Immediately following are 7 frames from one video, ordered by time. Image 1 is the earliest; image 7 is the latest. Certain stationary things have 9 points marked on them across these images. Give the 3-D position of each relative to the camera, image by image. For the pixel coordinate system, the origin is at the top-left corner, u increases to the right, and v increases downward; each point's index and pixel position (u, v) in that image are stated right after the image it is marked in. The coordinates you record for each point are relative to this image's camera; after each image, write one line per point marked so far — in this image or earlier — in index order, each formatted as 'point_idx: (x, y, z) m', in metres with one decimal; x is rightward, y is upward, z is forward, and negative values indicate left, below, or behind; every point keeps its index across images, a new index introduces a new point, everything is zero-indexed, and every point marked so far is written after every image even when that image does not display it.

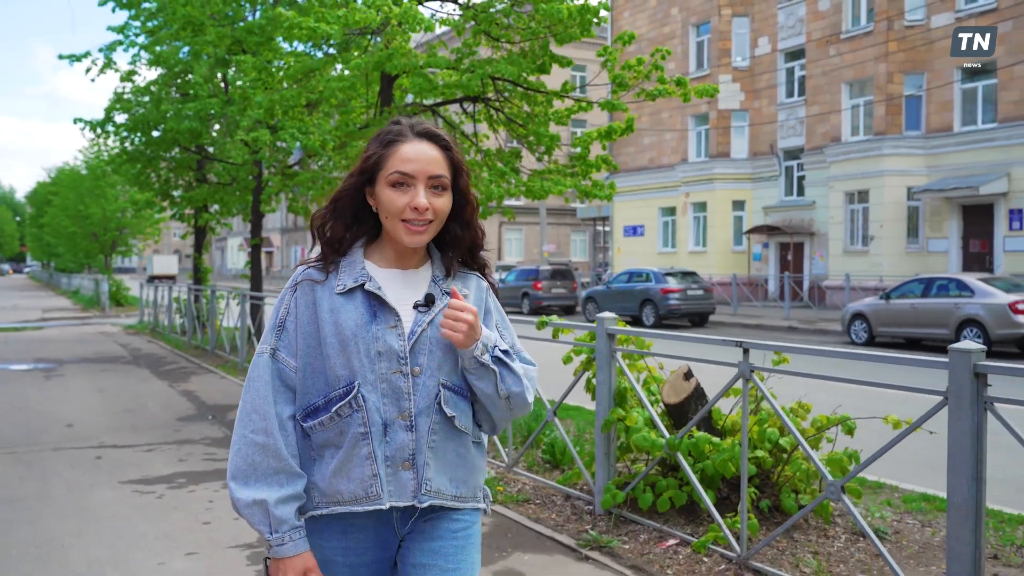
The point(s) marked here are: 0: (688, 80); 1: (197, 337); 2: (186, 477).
0: (+1.7, +2.0, +9.4) m
1: (-6.0, -0.9, +17.9) m
2: (-2.3, -1.3, +6.7) m
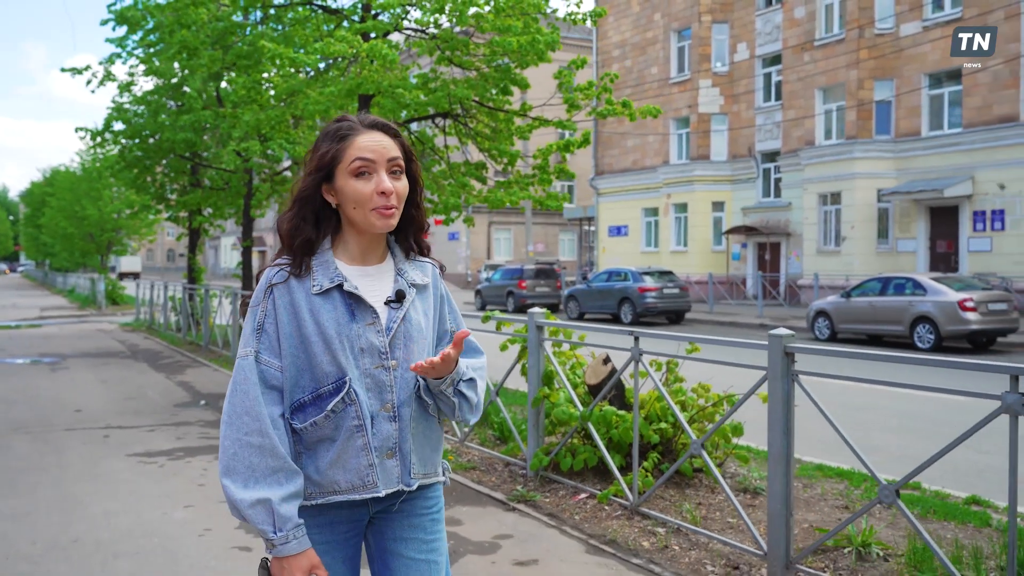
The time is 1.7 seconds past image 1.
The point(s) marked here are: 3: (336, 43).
0: (+1.3, +2.0, +10.4) m
1: (-6.4, -0.9, +18.9) m
2: (-2.7, -1.3, +7.7) m
3: (-1.9, +2.5, +10.0) m
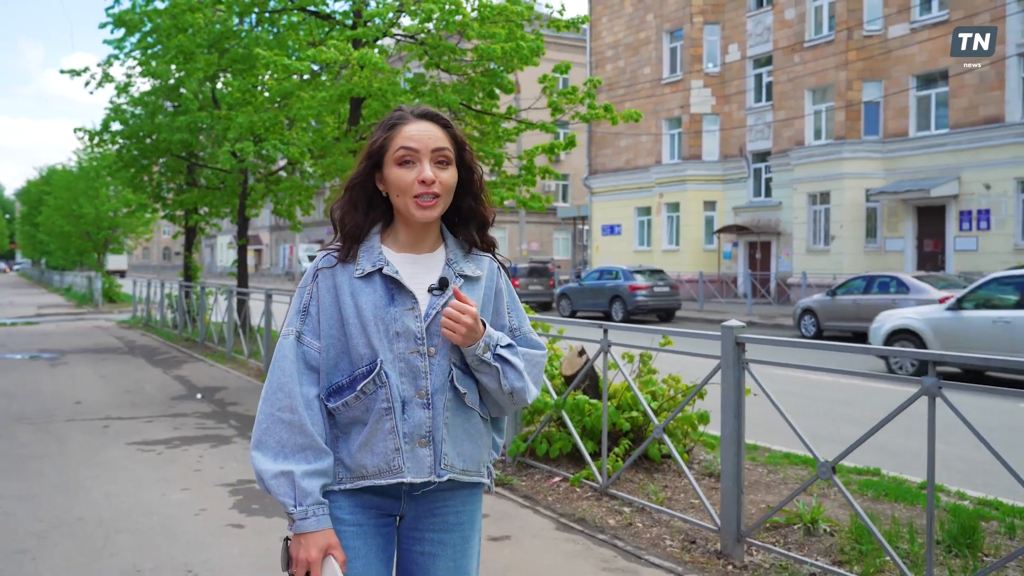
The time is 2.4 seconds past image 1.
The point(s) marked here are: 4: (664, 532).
0: (+1.2, +2.1, +10.8) m
1: (-6.6, -0.8, +19.2) m
2: (-2.8, -1.3, +8.1) m
3: (-2.0, +2.6, +10.4) m
4: (+0.8, -1.4, +5.3) m
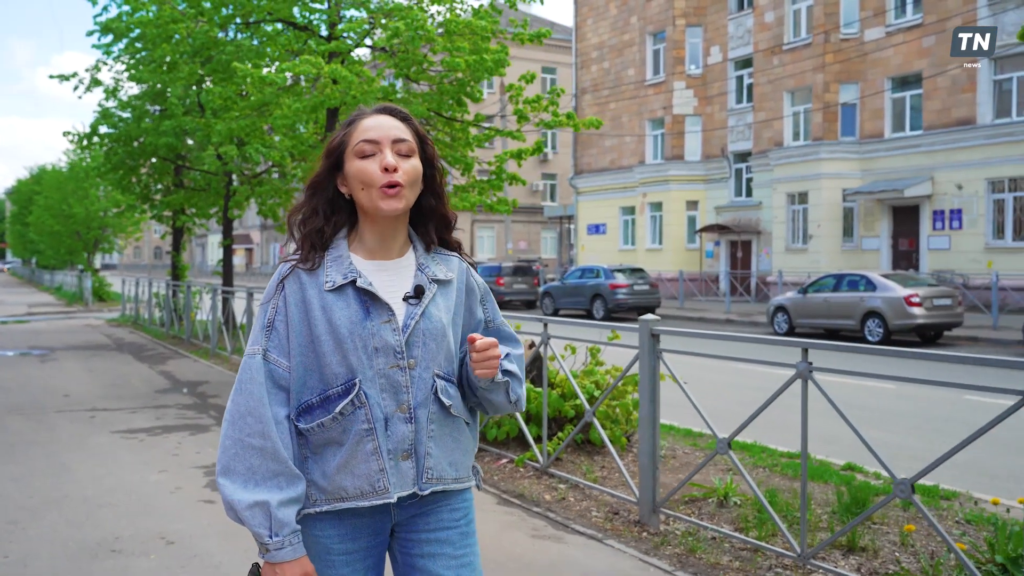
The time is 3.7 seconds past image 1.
0: (+0.8, +2.1, +11.4) m
1: (-7.1, -0.8, +19.8) m
2: (-3.2, -1.3, +8.6) m
3: (-2.4, +2.6, +11.0) m
4: (+0.5, -1.3, +5.8) m
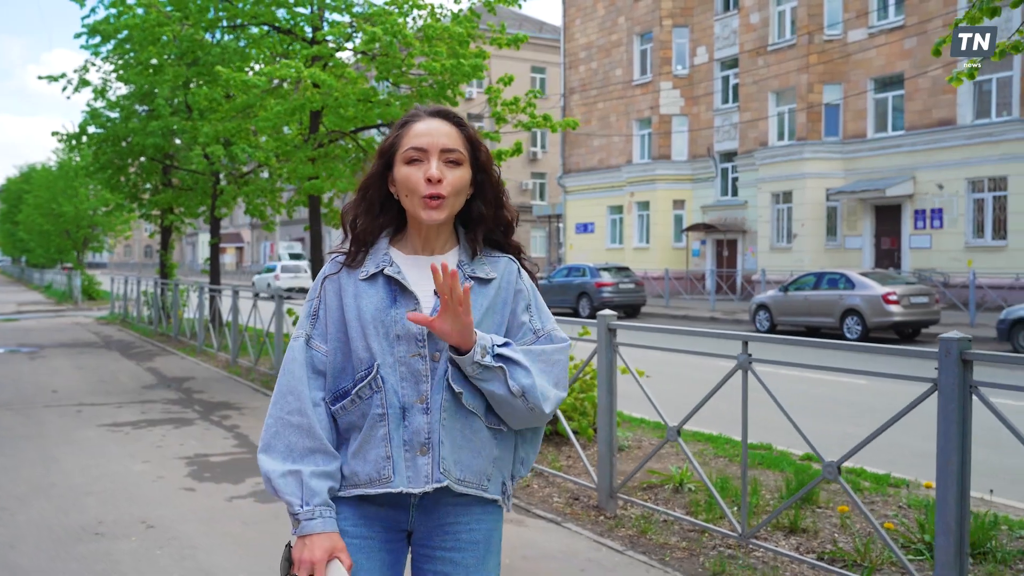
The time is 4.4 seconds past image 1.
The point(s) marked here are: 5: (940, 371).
0: (+0.5, +2.1, +11.7) m
1: (-7.4, -0.8, +20.0) m
2: (-3.4, -1.3, +8.9) m
3: (-2.7, +2.6, +11.2) m
4: (+0.3, -1.3, +6.1) m
5: (+1.7, -0.3, +3.9) m
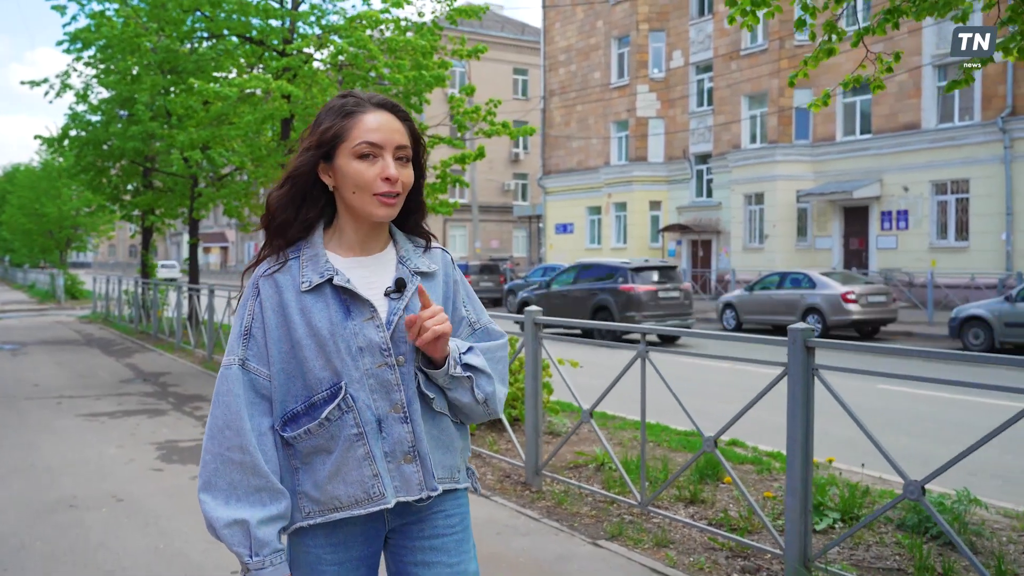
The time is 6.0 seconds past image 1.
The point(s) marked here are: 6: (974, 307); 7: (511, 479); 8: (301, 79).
0: (0.0, +2.1, +12.3) m
1: (-8.0, -0.8, +20.5) m
2: (-3.9, -1.3, +9.5) m
3: (-3.2, +2.6, +11.8) m
4: (-0.2, -1.3, +6.8) m
5: (+1.3, -0.3, +4.6) m
6: (+8.8, -0.4, +18.0) m
7: (0.0, -1.3, +6.5) m
8: (-2.8, +2.7, +12.3) m
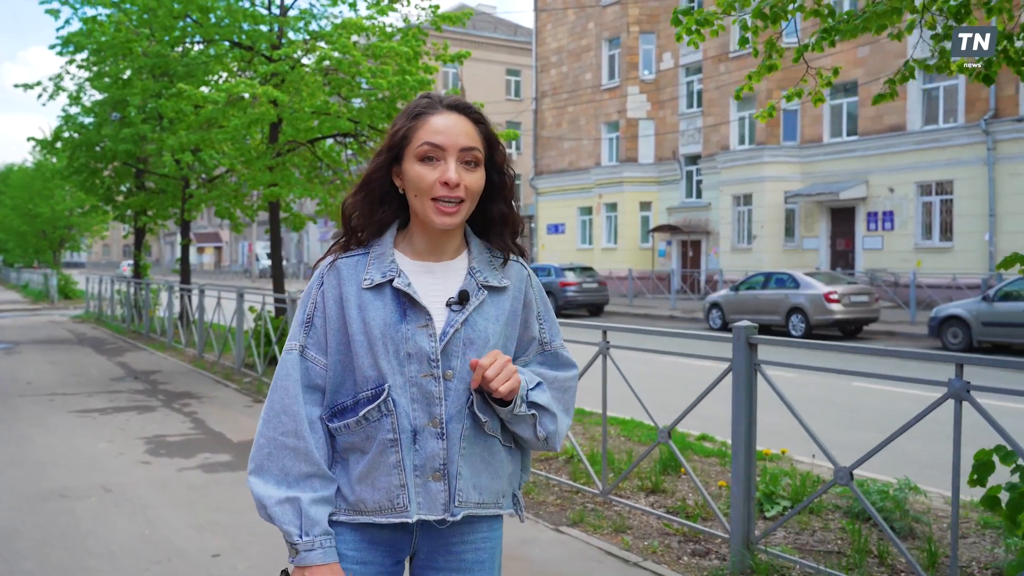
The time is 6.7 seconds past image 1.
0: (-0.2, +2.1, +12.6) m
1: (-8.3, -0.8, +20.8) m
2: (-4.1, -1.3, +9.8) m
3: (-3.4, +2.6, +12.1) m
4: (-0.4, -1.3, +7.1) m
5: (+1.1, -0.3, +4.9) m
6: (+8.6, -0.4, +18.3) m
7: (-0.2, -1.3, +6.8) m
8: (-3.0, +2.7, +12.6) m
